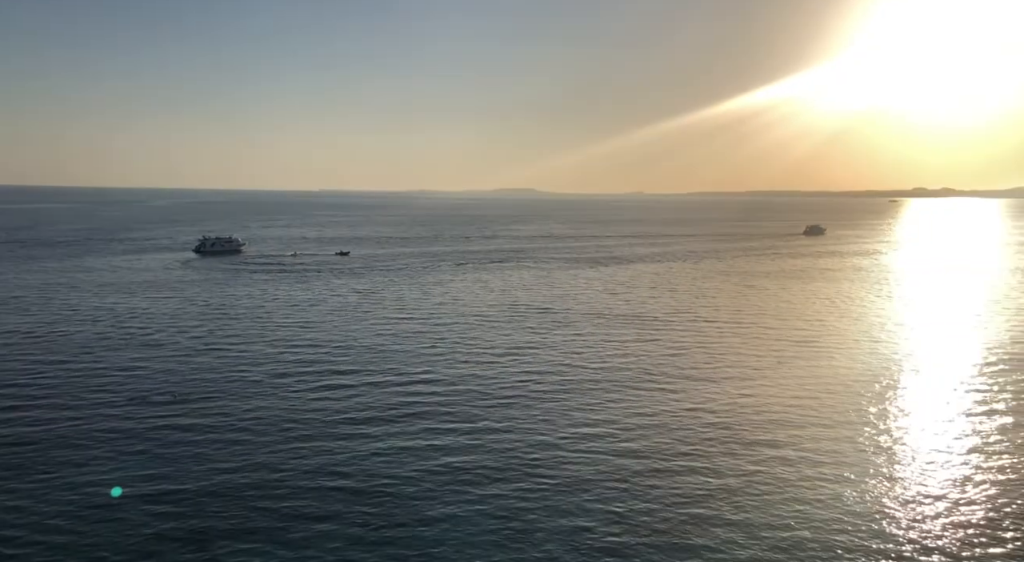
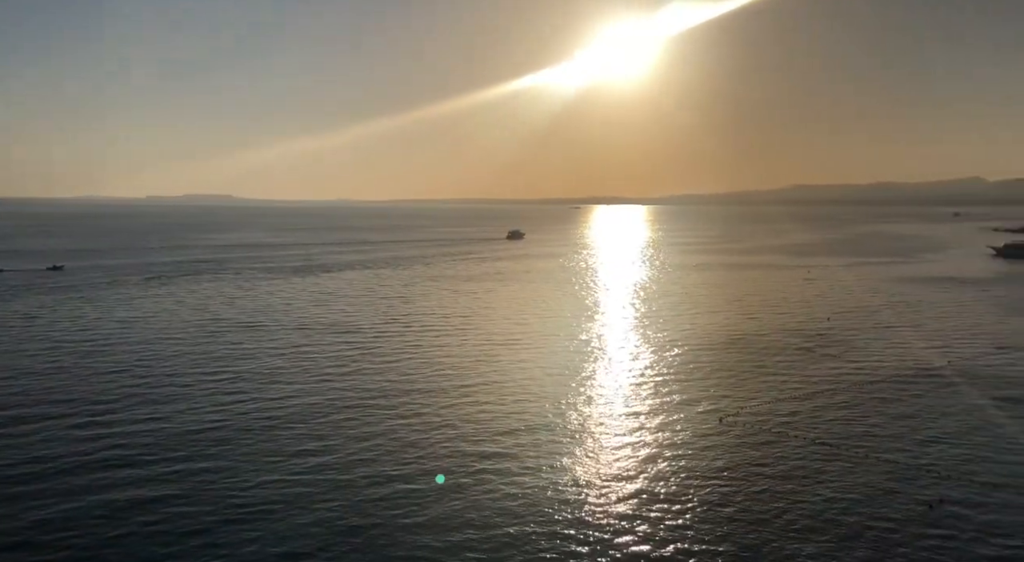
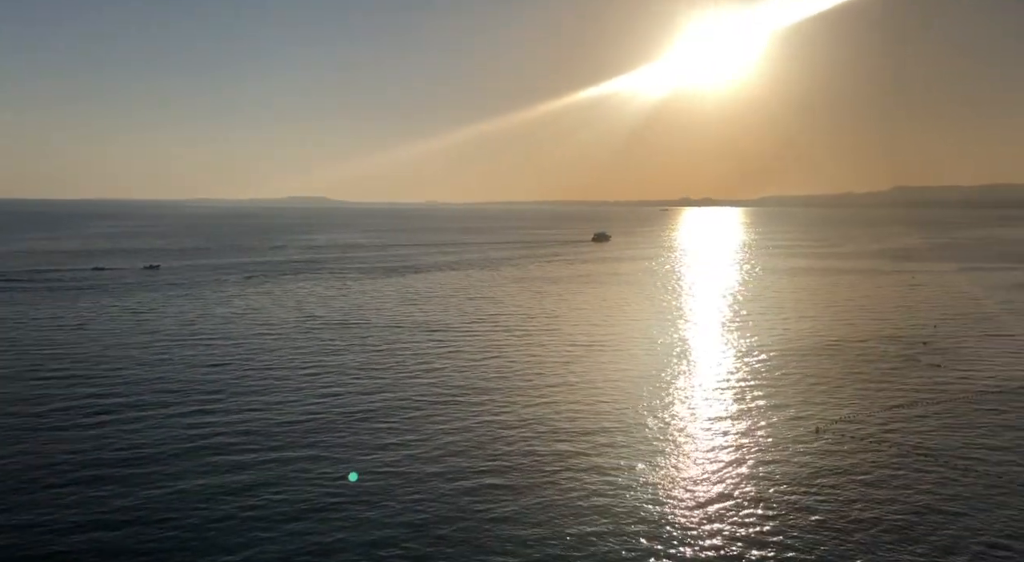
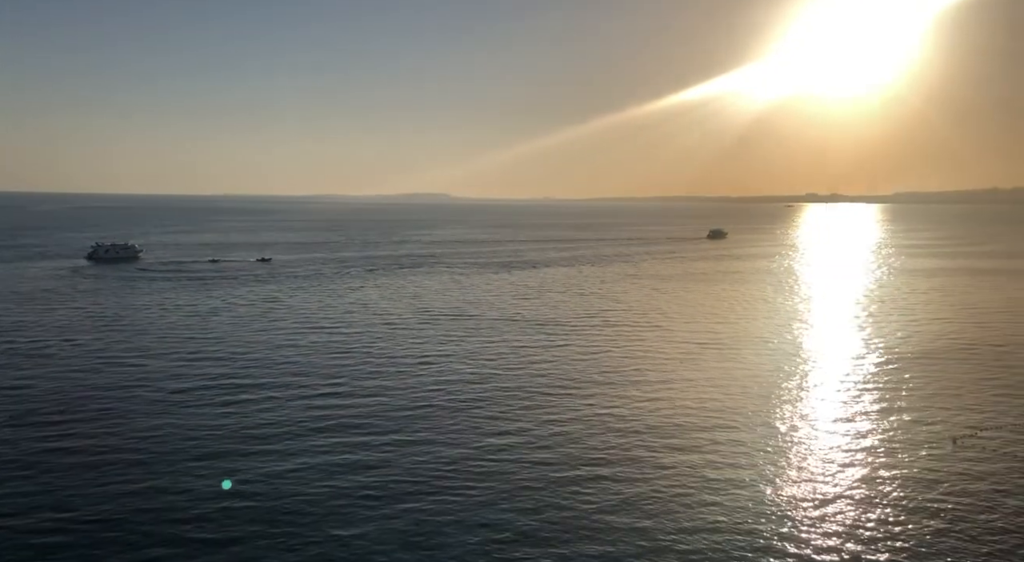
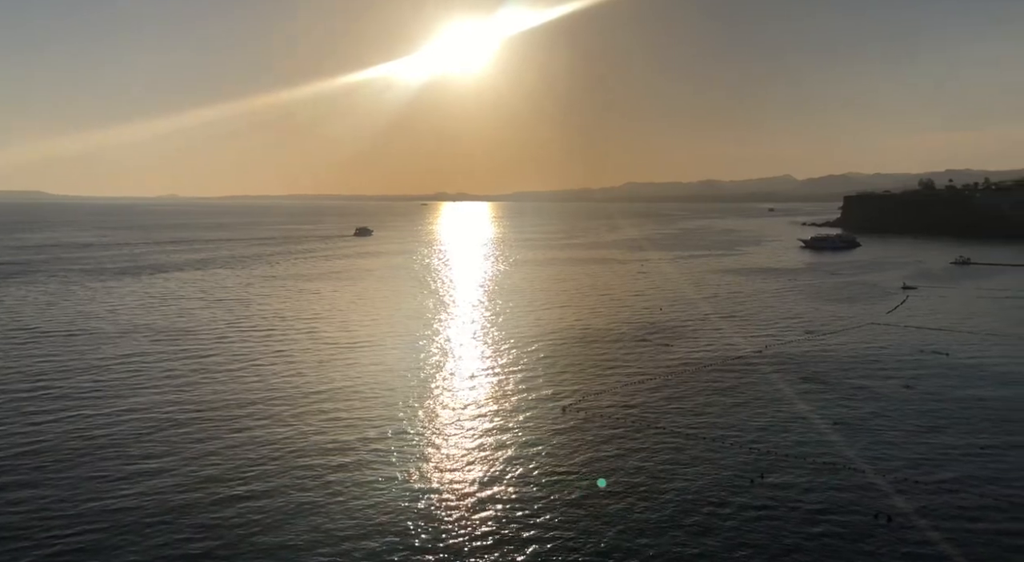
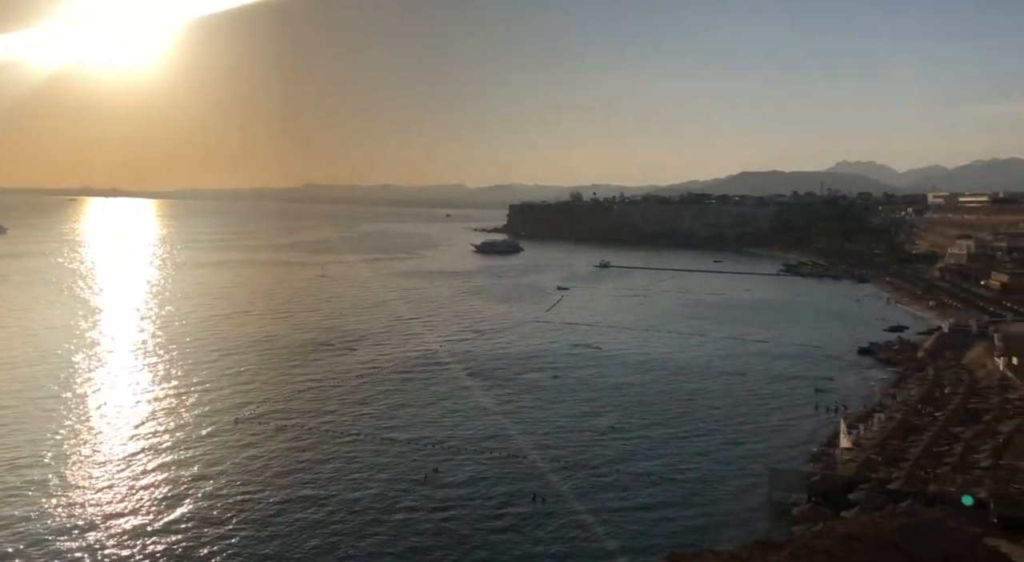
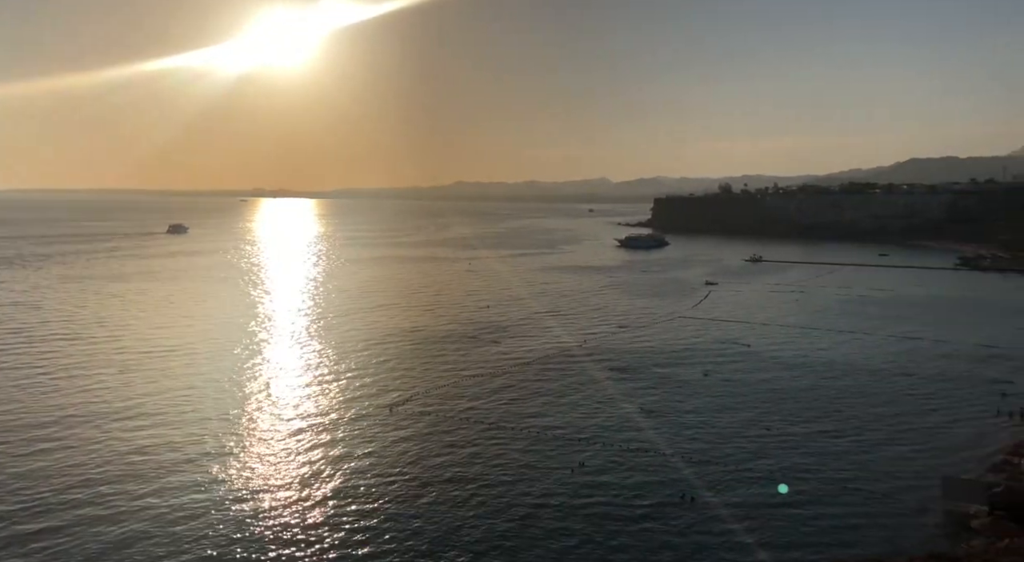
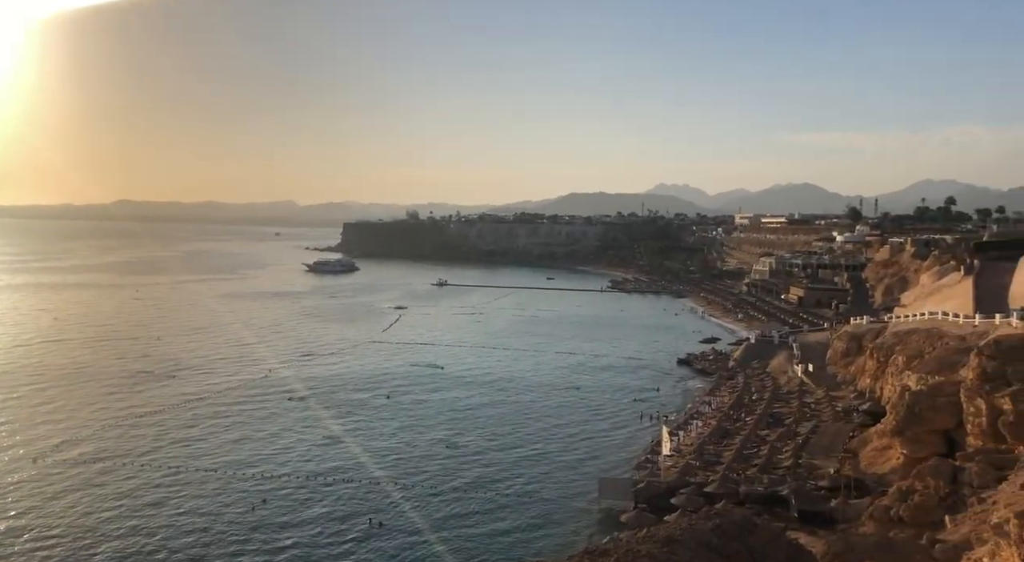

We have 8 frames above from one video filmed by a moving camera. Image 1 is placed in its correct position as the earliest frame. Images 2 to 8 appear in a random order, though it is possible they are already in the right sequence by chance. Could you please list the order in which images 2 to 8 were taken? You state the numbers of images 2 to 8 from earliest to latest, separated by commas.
4, 3, 2, 5, 7, 6, 8
